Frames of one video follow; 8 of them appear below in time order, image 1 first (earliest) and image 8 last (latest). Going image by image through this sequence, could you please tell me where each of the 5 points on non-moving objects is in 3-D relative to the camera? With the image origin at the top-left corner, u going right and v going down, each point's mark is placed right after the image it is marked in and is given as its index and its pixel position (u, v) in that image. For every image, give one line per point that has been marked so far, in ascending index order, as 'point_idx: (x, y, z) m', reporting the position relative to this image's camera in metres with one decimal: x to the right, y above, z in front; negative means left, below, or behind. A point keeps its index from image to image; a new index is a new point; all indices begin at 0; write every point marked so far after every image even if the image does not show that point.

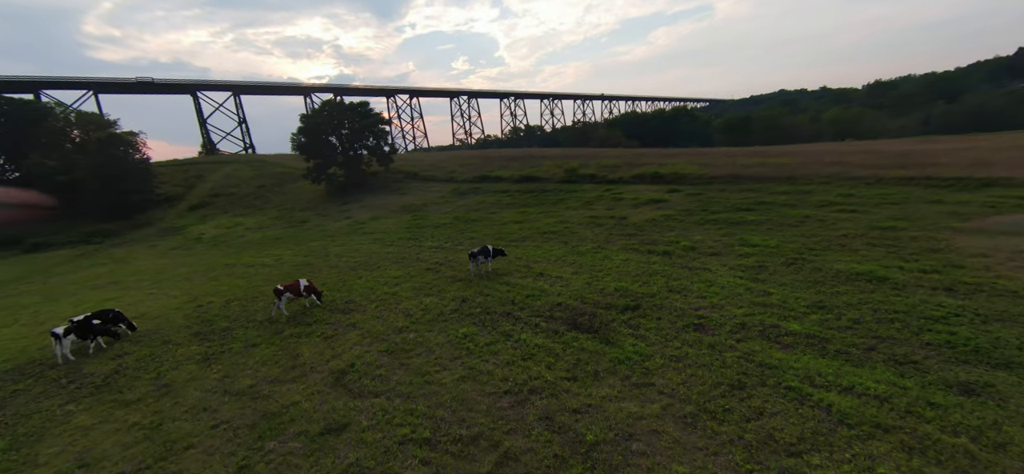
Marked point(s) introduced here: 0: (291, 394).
0: (-4.5, -3.1, +8.8) m
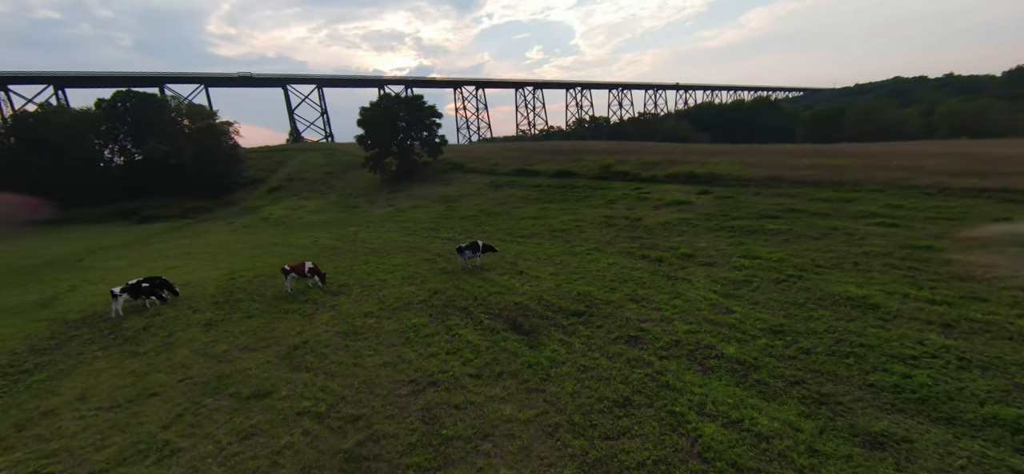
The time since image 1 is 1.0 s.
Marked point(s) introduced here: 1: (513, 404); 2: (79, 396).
0: (-6.2, -2.9, +10.2) m
1: (0.0, -3.0, +7.8) m
2: (-9.0, -3.2, +9.1) m
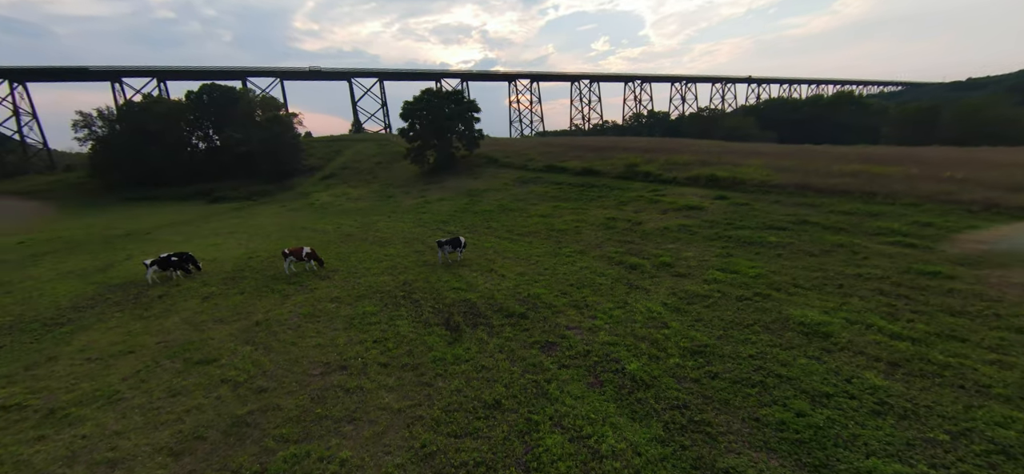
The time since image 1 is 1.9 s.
0: (-8.1, -2.5, +11.7) m
1: (-2.2, -3.1, +8.4) m
2: (-11.0, -2.7, +11.0) m
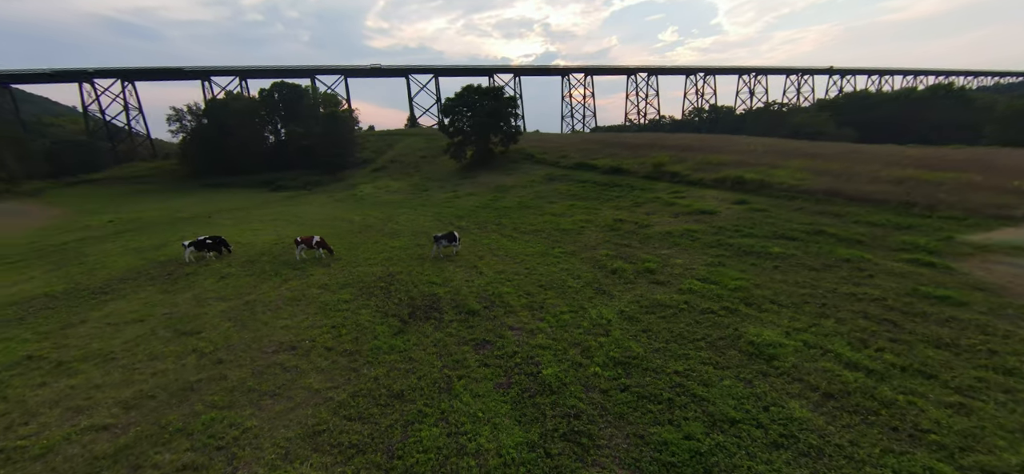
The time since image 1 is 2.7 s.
0: (-9.3, -2.1, +13.2) m
1: (-4.0, -3.0, +9.1) m
2: (-12.3, -2.2, +13.0) m
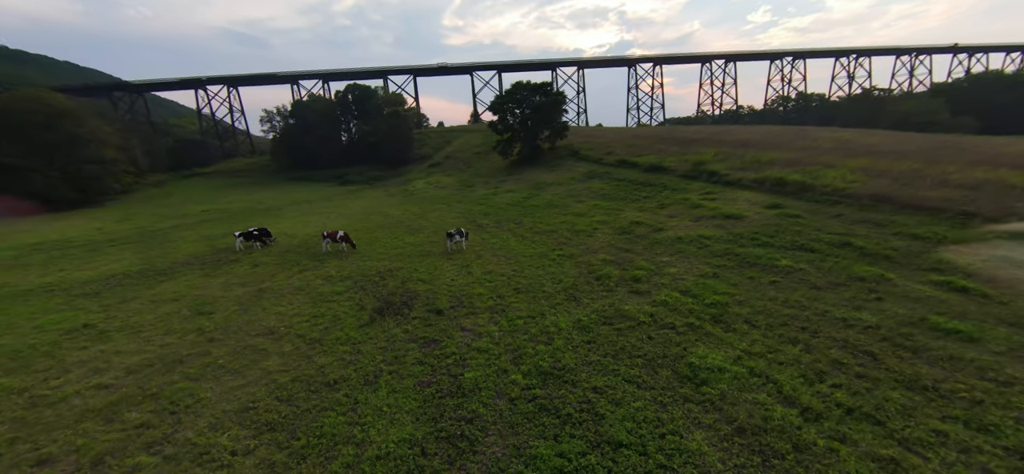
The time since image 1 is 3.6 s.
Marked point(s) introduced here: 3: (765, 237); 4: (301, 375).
0: (-9.9, -1.9, +15.2) m
1: (-5.6, -3.0, +10.3) m
2: (-12.9, -1.8, +15.6) m
3: (+9.4, 0.0, +16.0) m
4: (-4.6, -3.1, +9.5) m
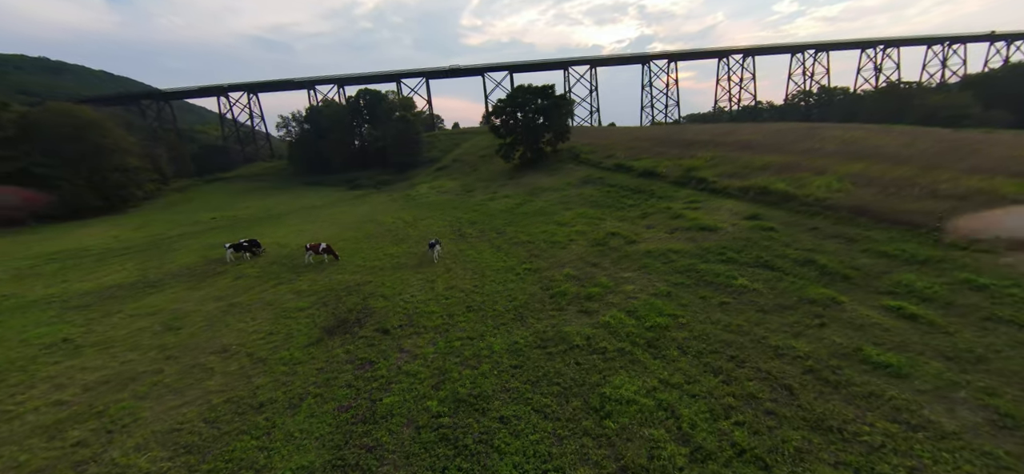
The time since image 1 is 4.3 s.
0: (-11.4, -2.5, +16.0) m
1: (-7.3, -3.6, +10.8) m
2: (-14.4, -2.4, +16.5) m
3: (+8.0, -0.6, +15.6) m
4: (-6.4, -3.8, +10.0) m
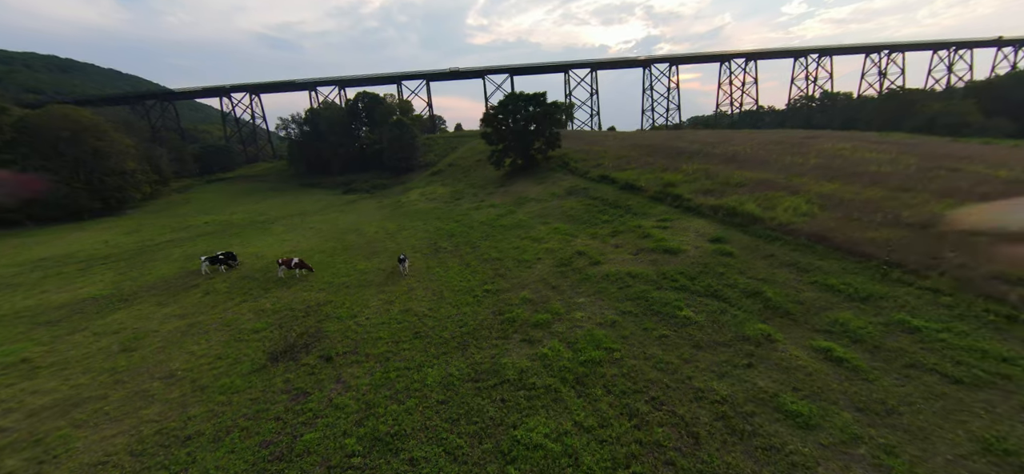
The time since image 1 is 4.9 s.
0: (-13.1, -3.2, +16.4) m
1: (-9.1, -4.4, +11.1) m
2: (-16.0, -3.2, +17.0) m
3: (+6.3, -1.5, +15.6) m
4: (-8.3, -4.6, +10.3) m
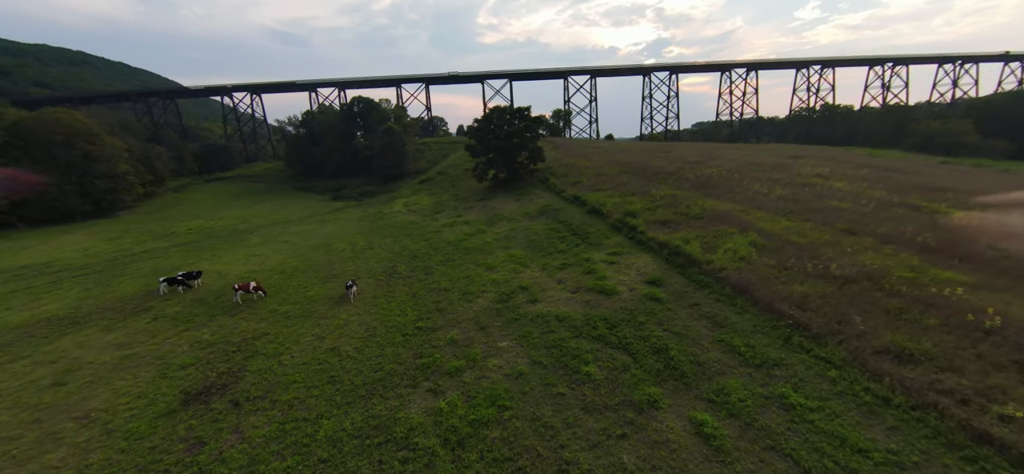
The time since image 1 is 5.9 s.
0: (-15.9, -4.5, +17.1) m
1: (-12.2, -5.9, +11.7) m
2: (-18.9, -4.4, +17.7) m
3: (+3.4, -3.3, +15.6) m
4: (-11.4, -6.1, +10.9) m
